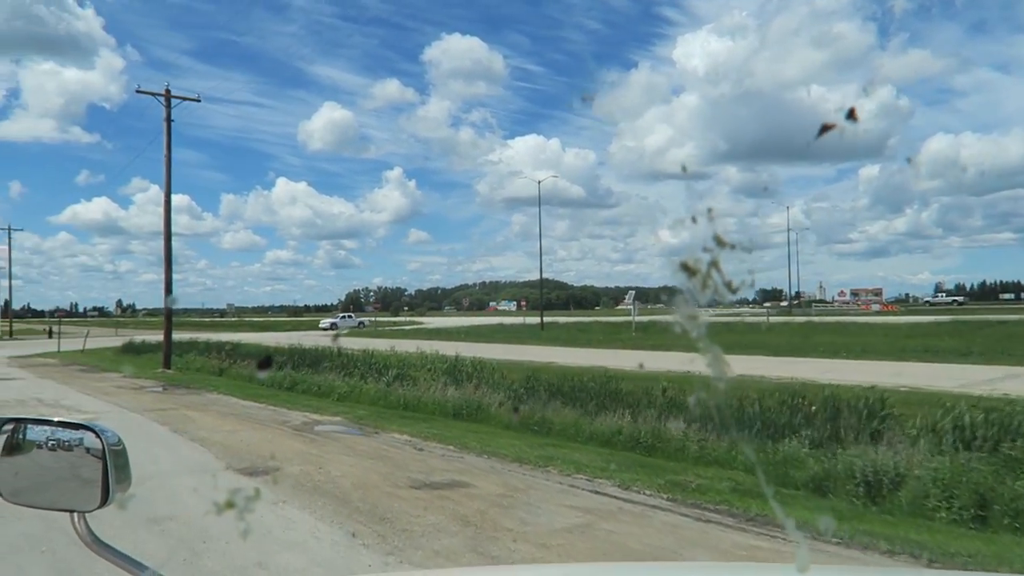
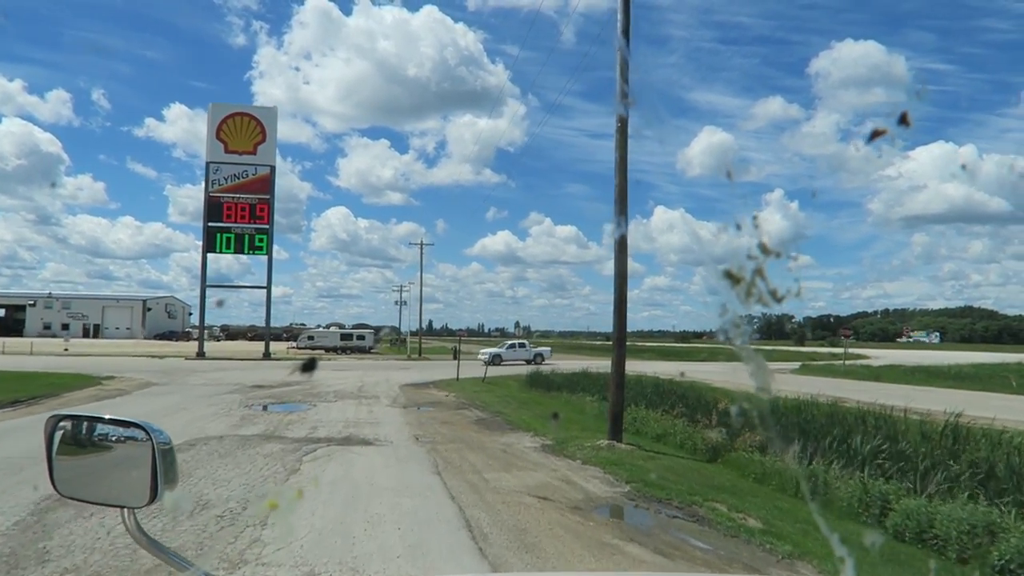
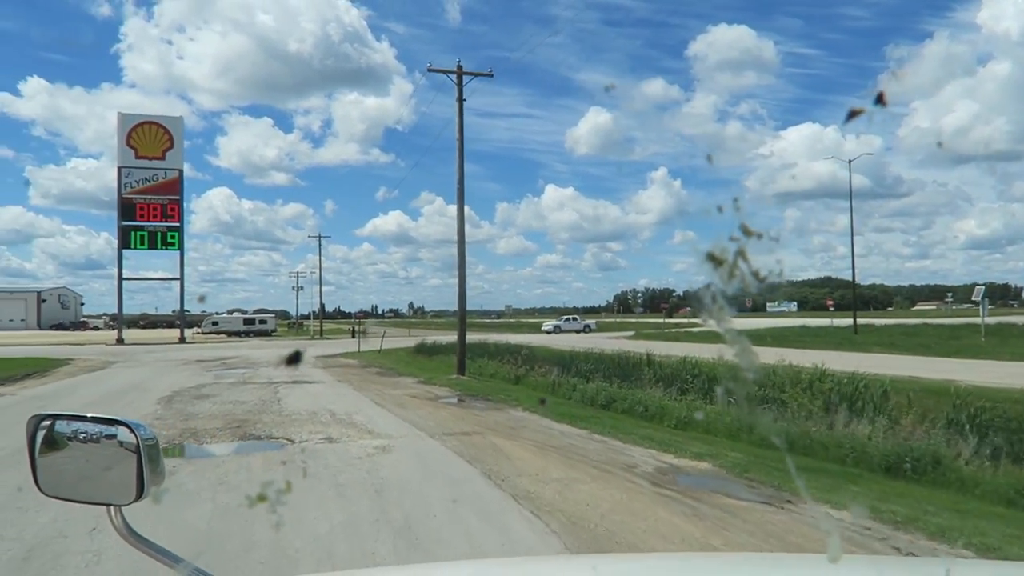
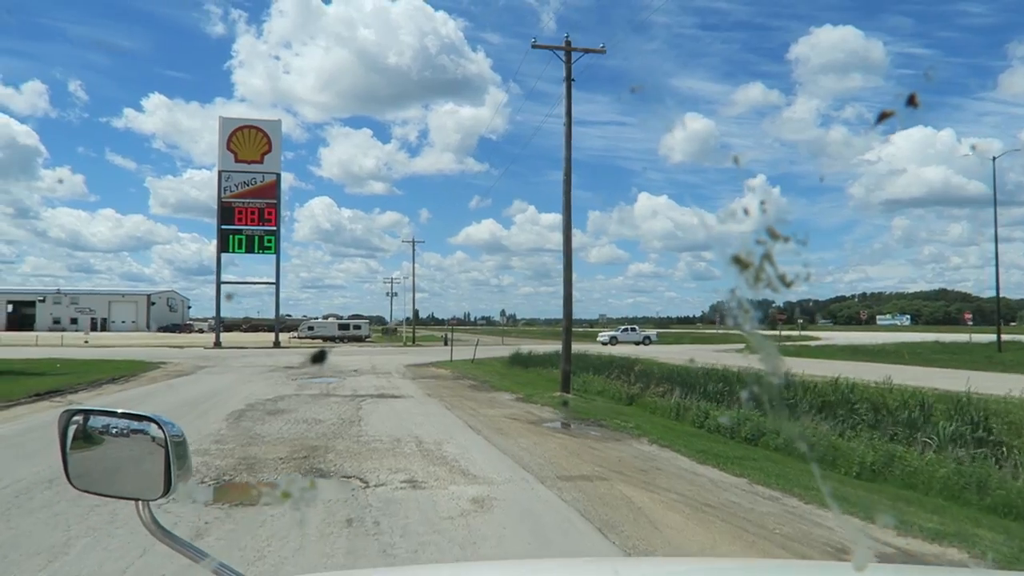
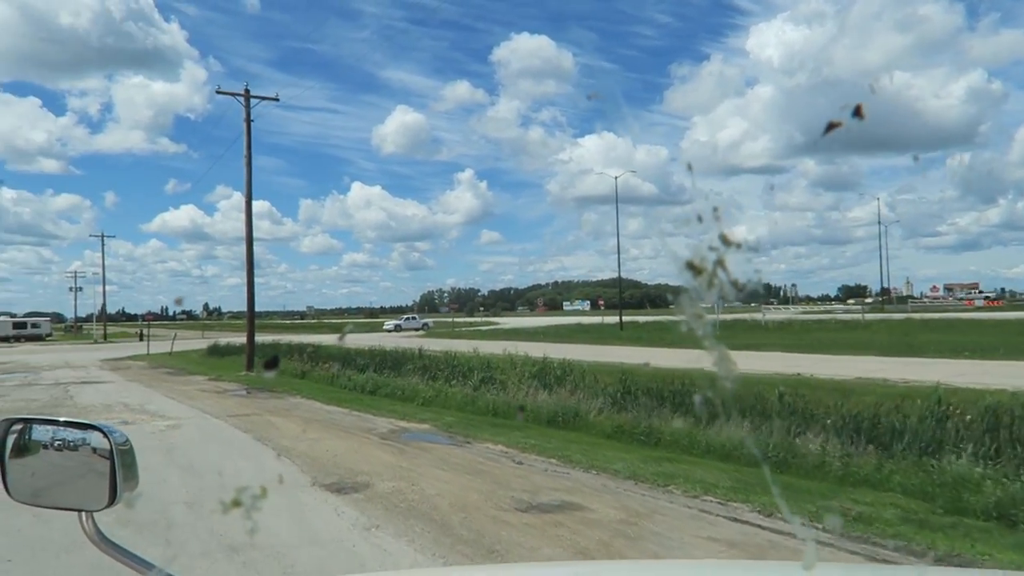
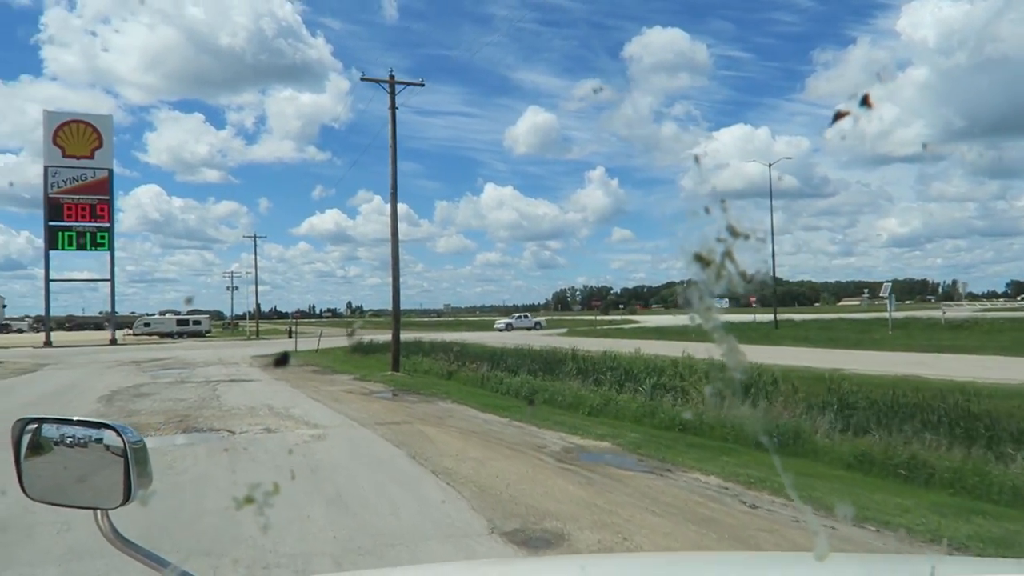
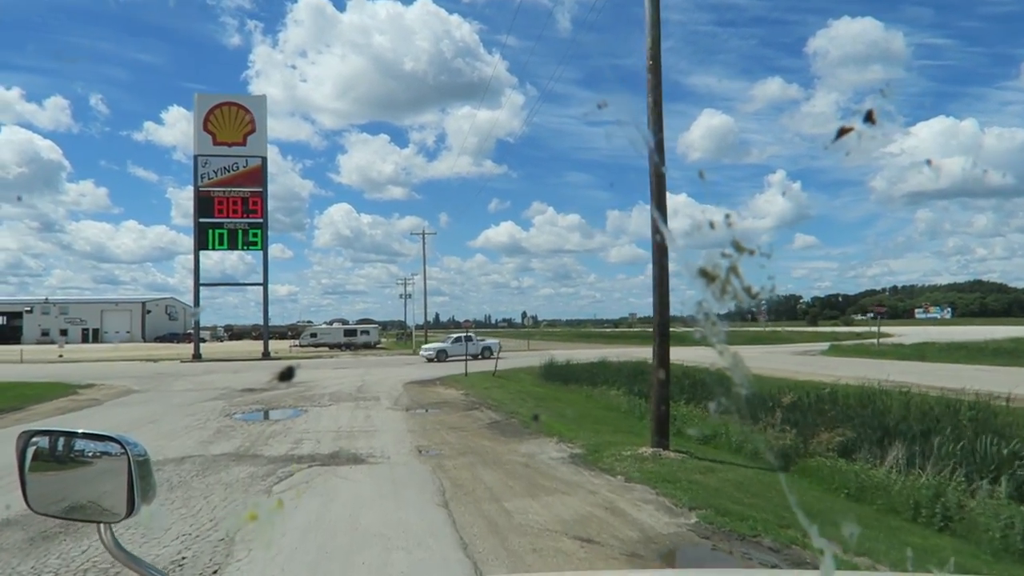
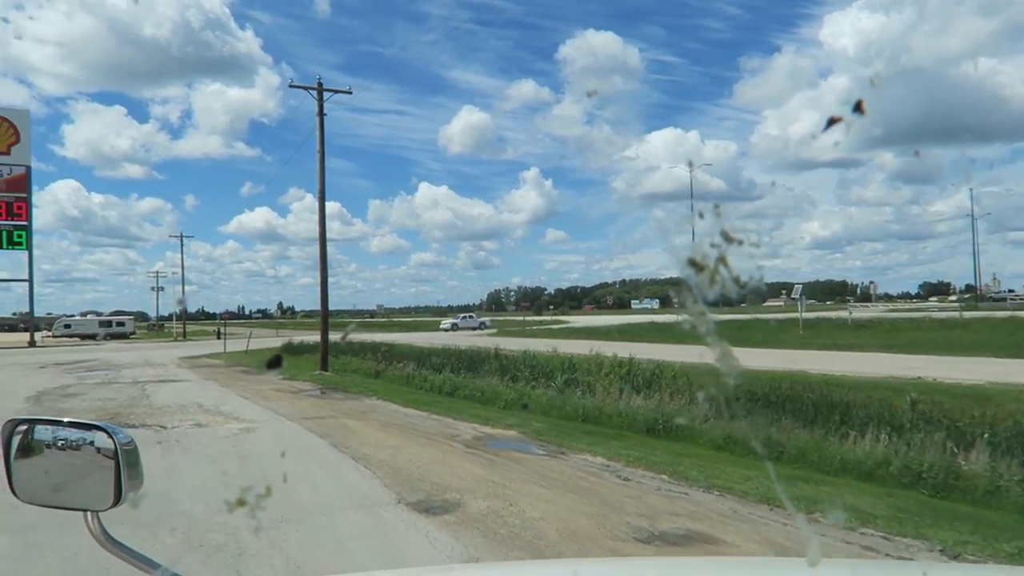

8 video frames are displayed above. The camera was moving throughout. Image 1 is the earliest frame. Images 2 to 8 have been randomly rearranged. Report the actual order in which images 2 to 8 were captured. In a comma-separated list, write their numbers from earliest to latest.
5, 8, 6, 3, 4, 2, 7
